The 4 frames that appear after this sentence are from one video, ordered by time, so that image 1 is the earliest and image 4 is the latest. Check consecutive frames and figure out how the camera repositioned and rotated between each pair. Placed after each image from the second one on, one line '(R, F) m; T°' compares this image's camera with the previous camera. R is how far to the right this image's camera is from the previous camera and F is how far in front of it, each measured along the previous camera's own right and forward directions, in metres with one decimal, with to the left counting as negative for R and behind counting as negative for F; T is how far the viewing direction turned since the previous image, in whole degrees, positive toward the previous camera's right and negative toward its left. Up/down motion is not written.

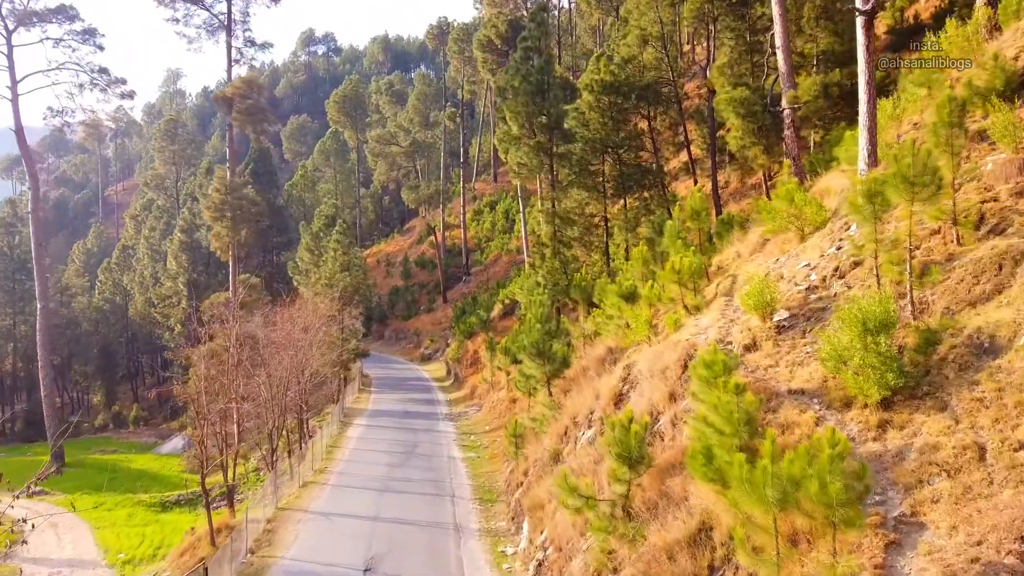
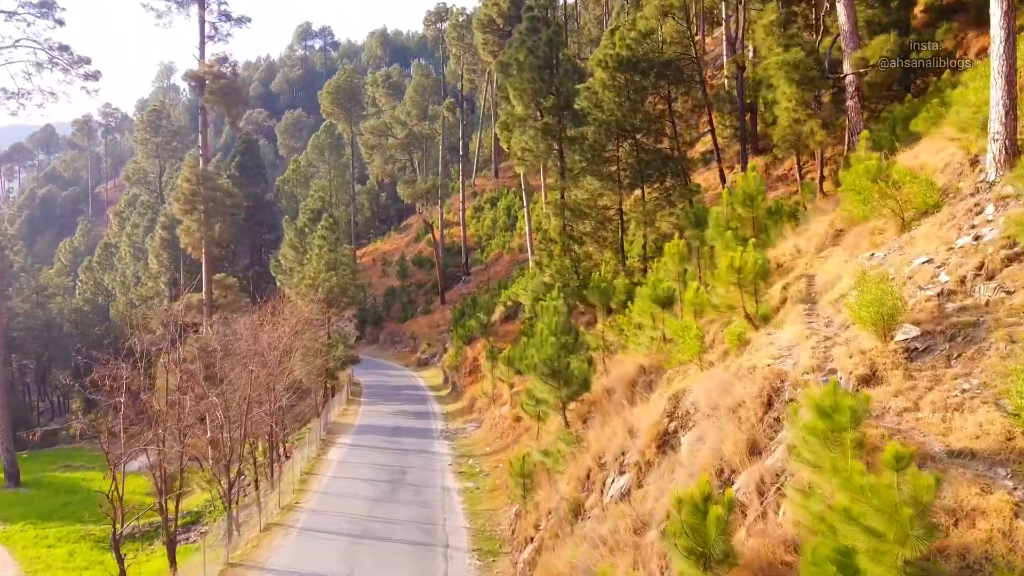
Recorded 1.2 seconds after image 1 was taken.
(-0.1, +2.3) m; 0°
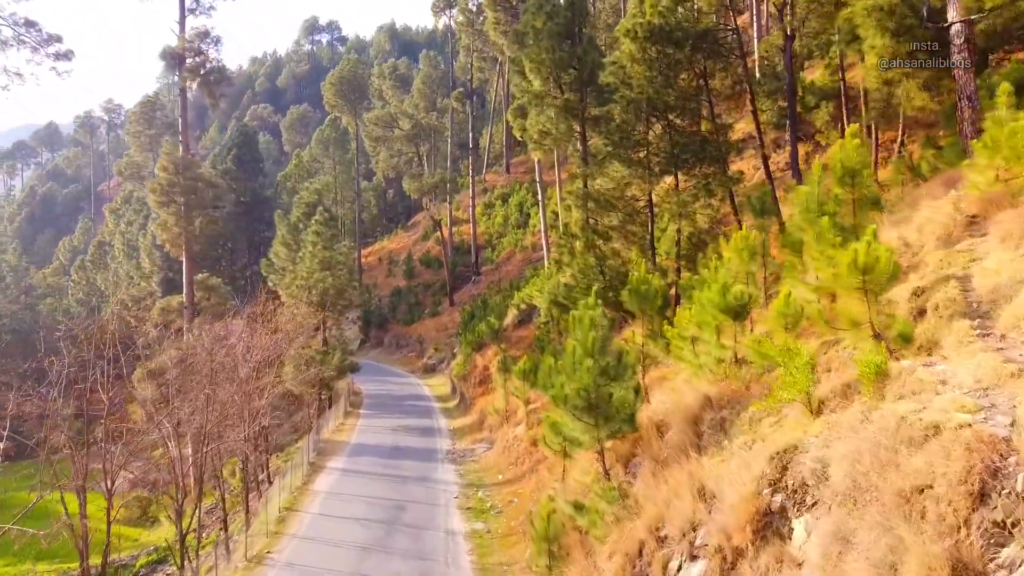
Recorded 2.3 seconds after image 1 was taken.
(-0.1, +2.2) m; -1°
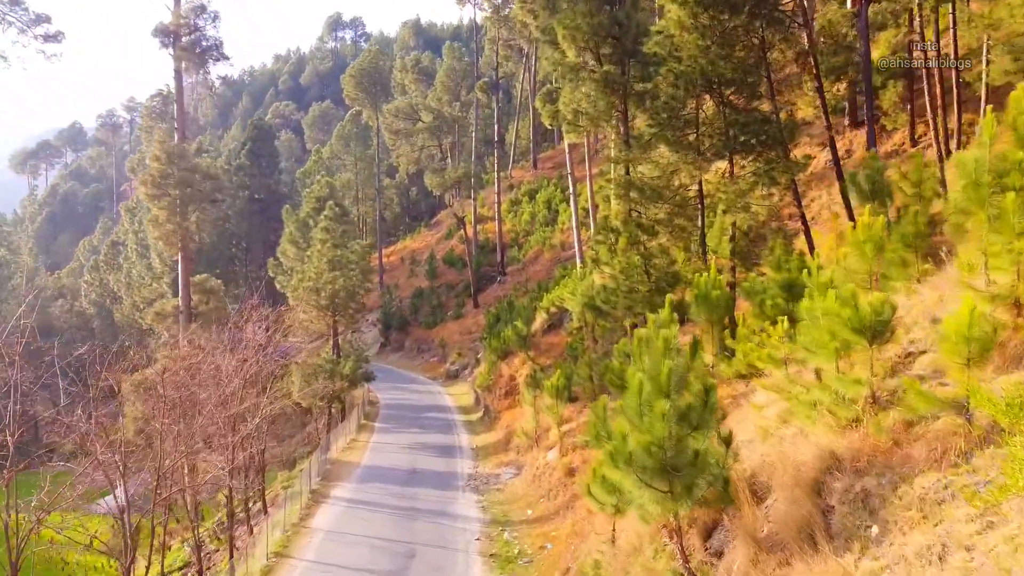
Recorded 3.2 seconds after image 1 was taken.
(-0.1, +2.0) m; -2°
